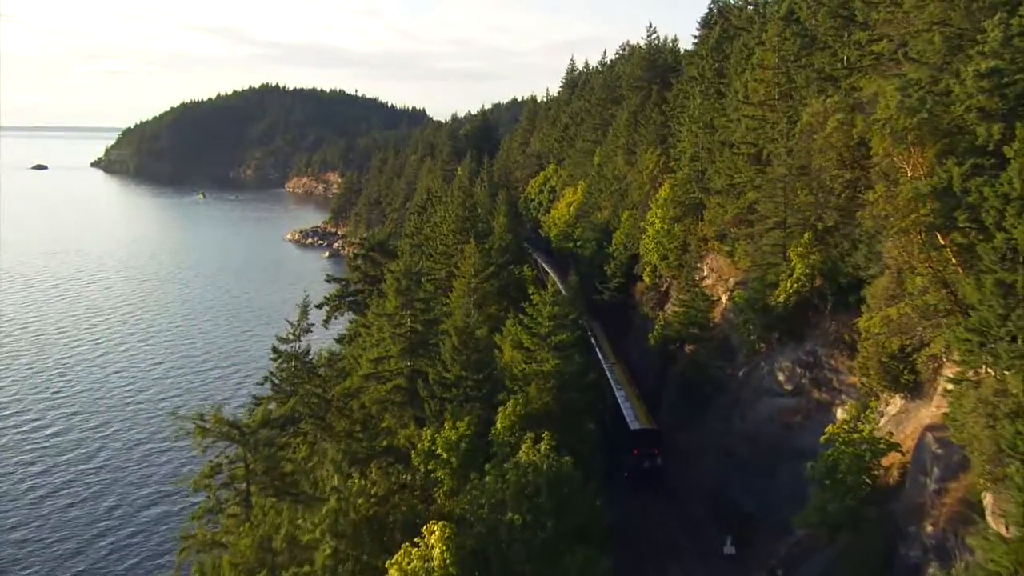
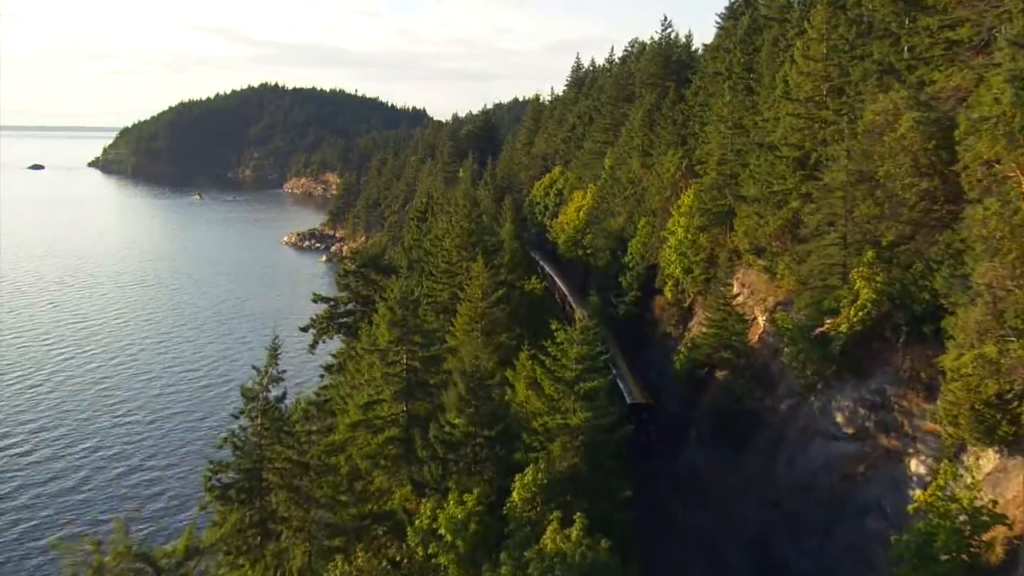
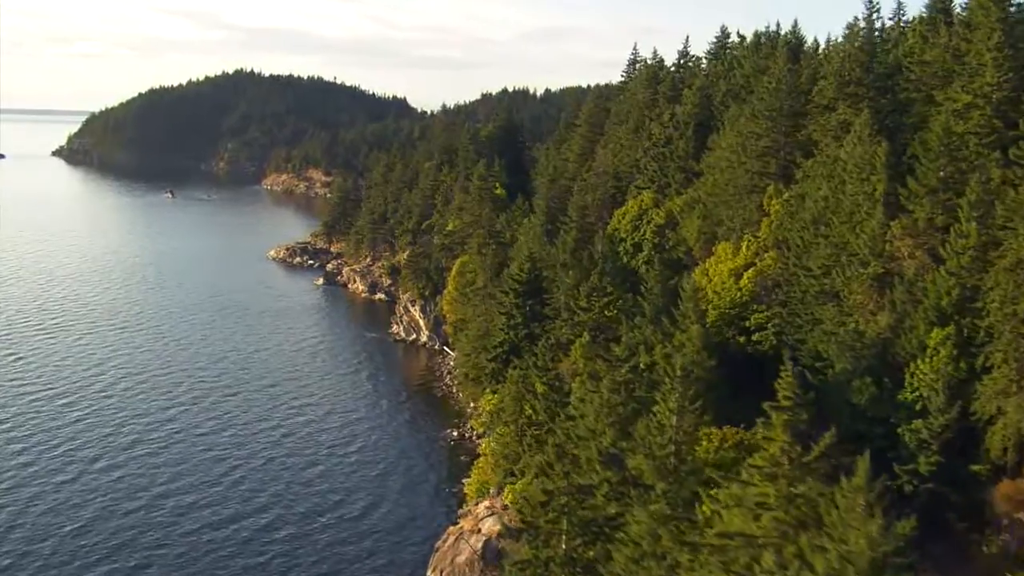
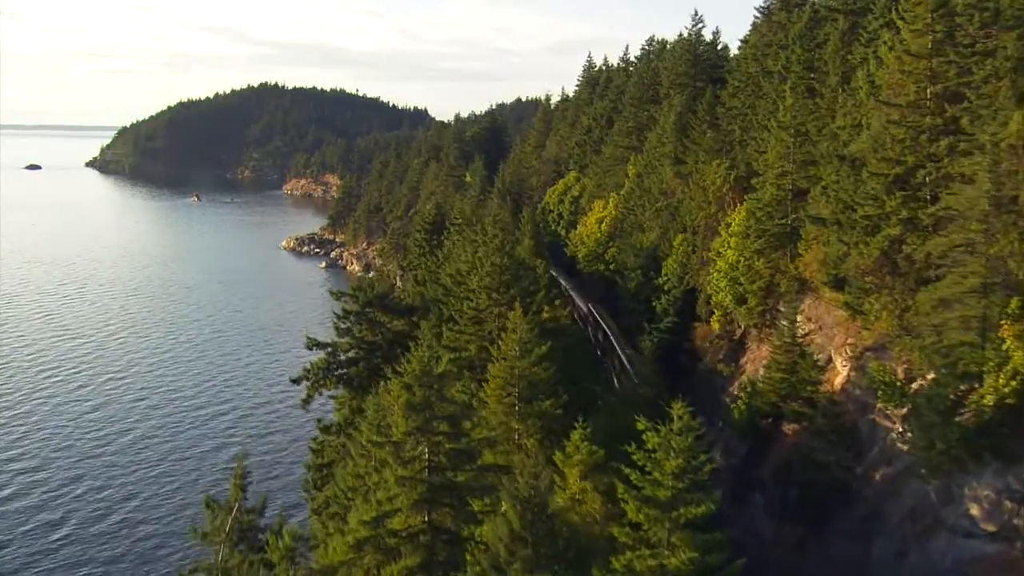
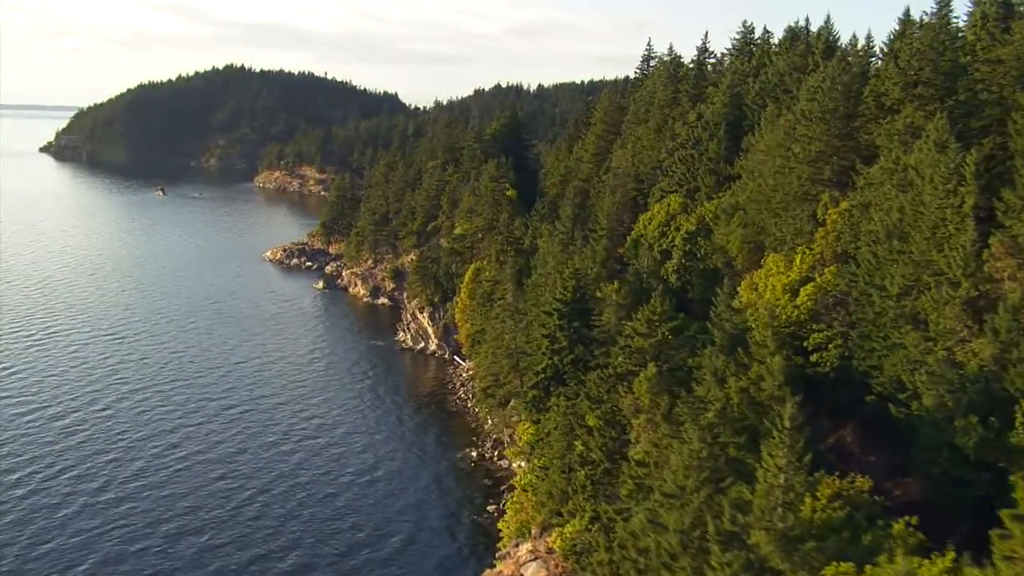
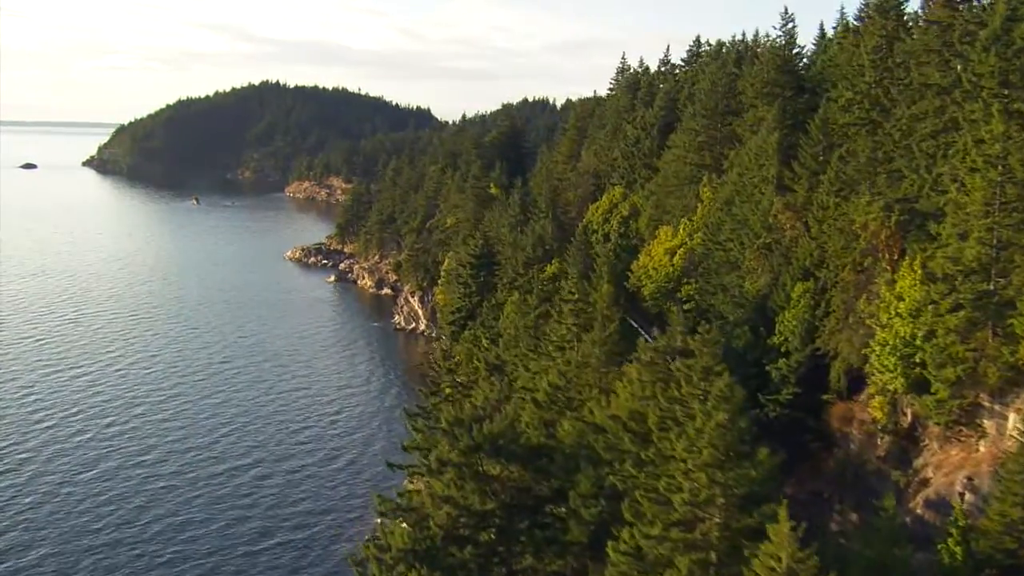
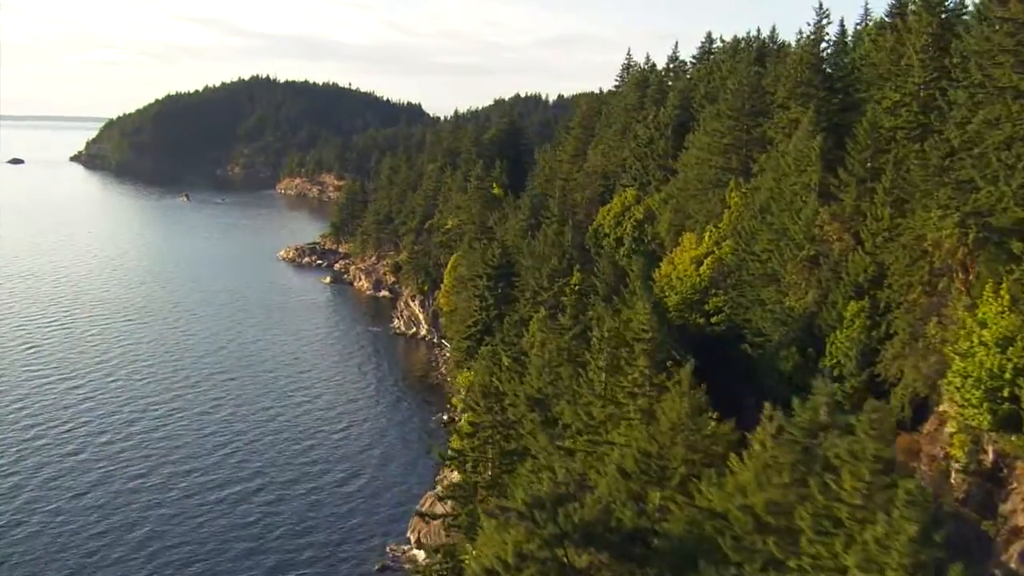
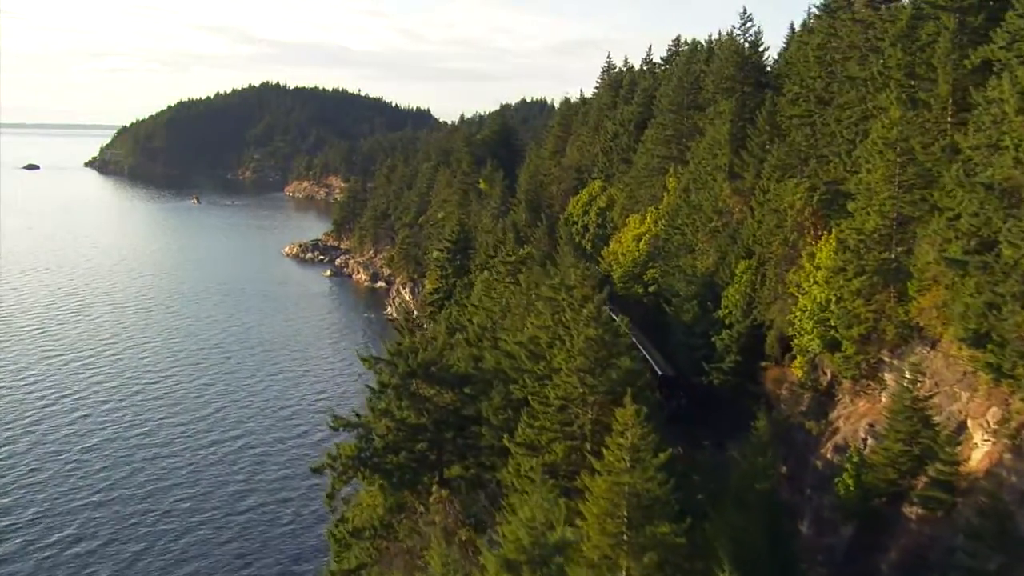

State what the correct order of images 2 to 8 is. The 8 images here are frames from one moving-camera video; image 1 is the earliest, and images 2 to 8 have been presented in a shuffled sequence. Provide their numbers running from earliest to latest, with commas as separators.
2, 4, 8, 6, 7, 3, 5
